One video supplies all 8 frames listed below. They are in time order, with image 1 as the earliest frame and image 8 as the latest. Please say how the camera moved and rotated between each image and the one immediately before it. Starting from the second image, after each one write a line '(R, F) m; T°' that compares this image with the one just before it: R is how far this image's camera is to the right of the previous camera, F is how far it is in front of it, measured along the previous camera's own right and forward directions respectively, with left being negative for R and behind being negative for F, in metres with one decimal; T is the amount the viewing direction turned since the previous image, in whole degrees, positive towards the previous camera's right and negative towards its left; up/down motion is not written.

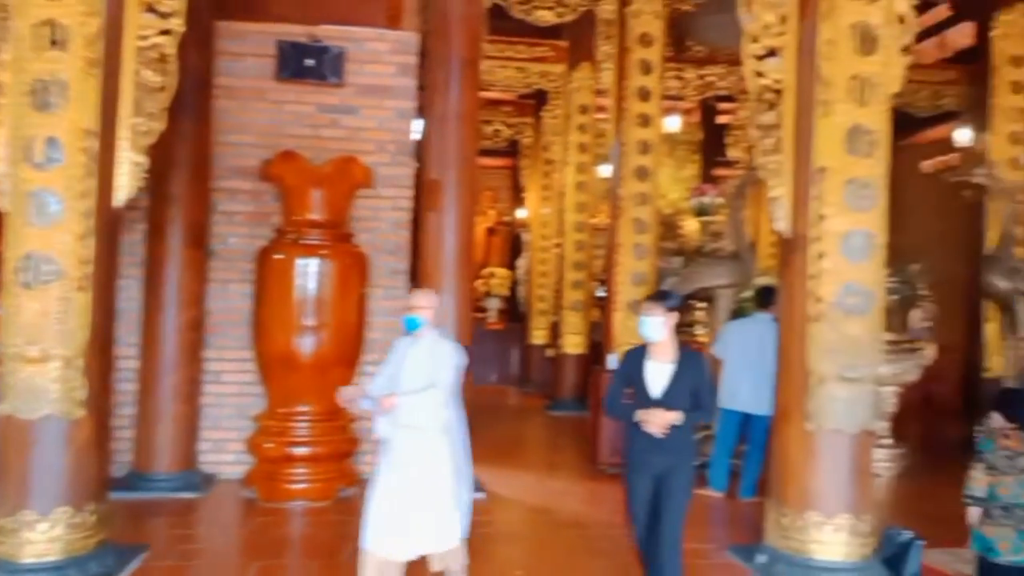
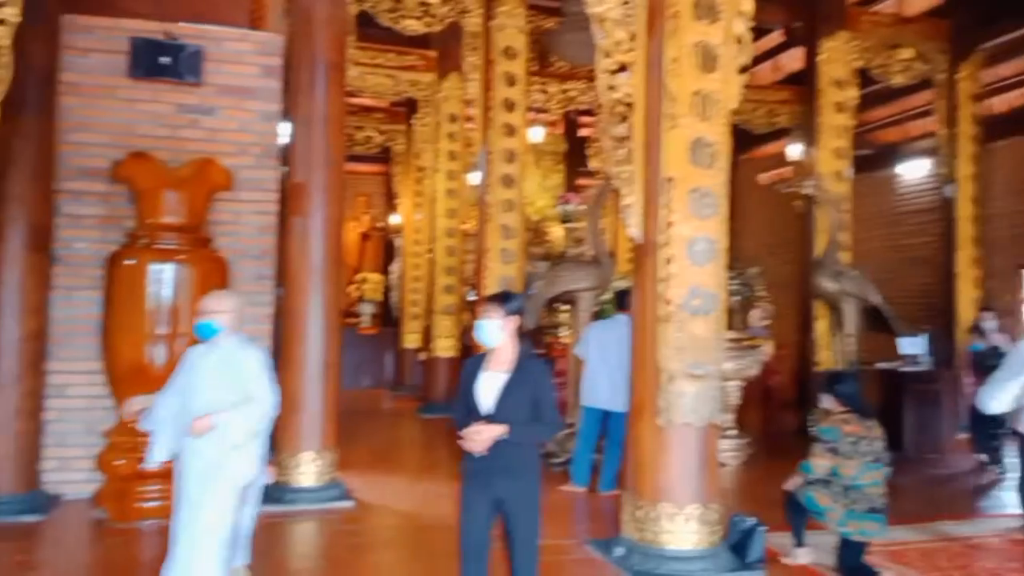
(+0.1, -0.1) m; +9°
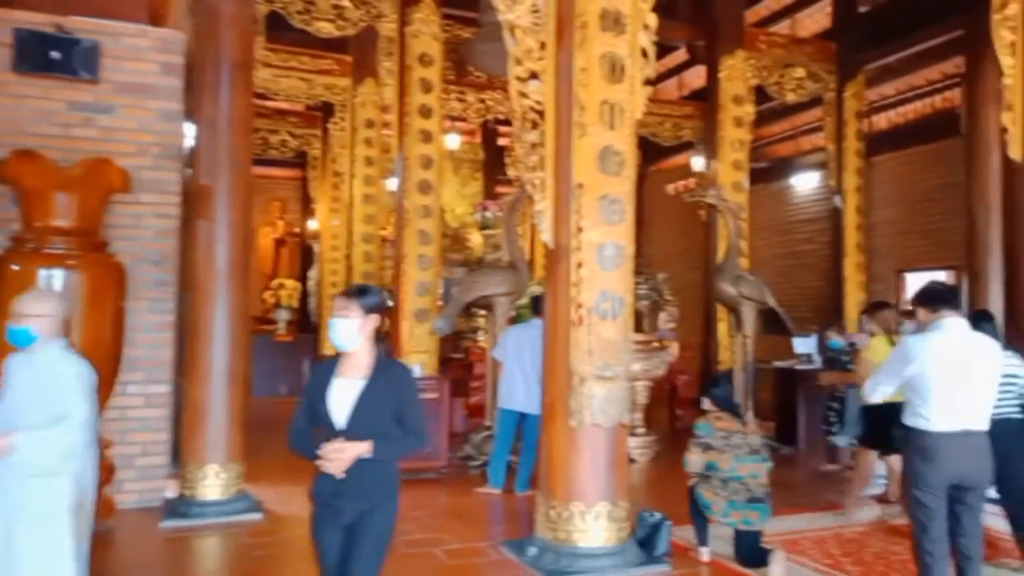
(0.0, 0.0) m; +7°
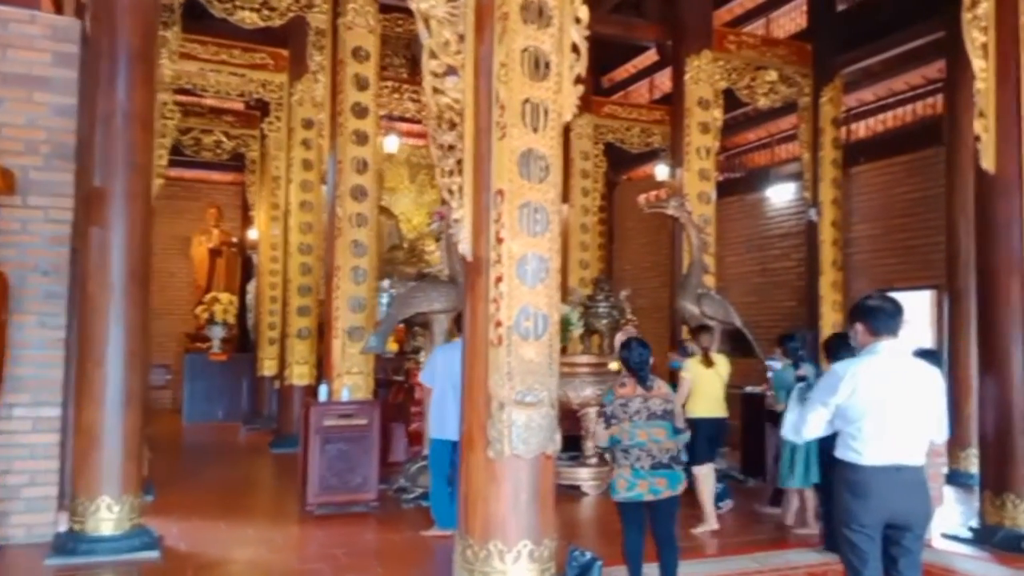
(+0.4, +0.5) m; +1°
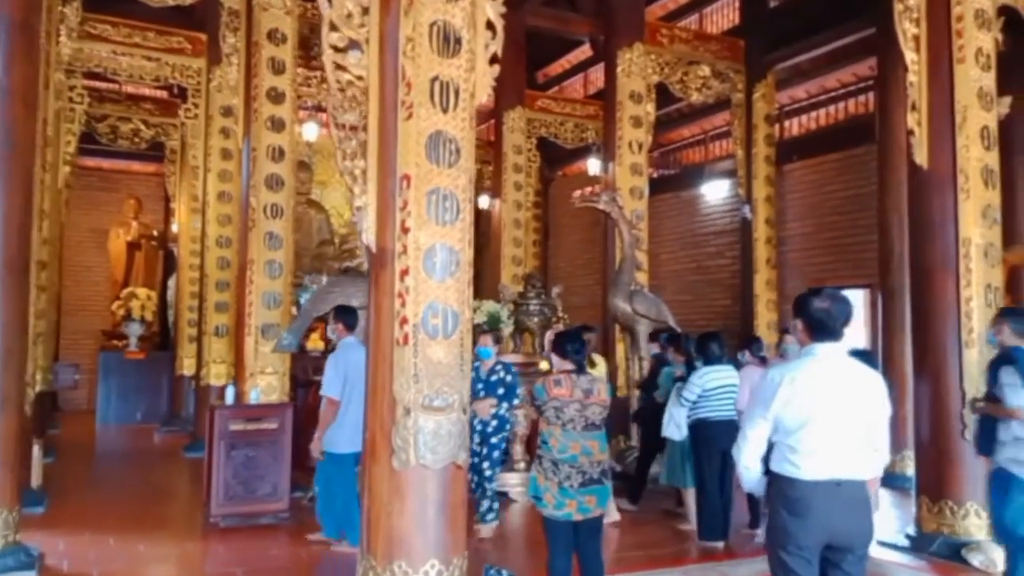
(+0.2, +0.2) m; +4°
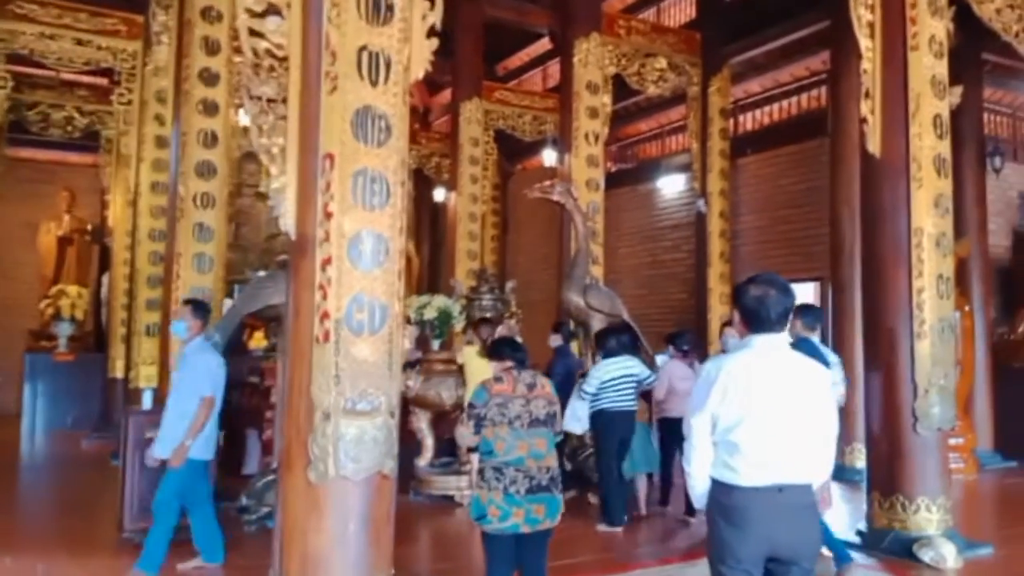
(+0.1, +0.2) m; +3°
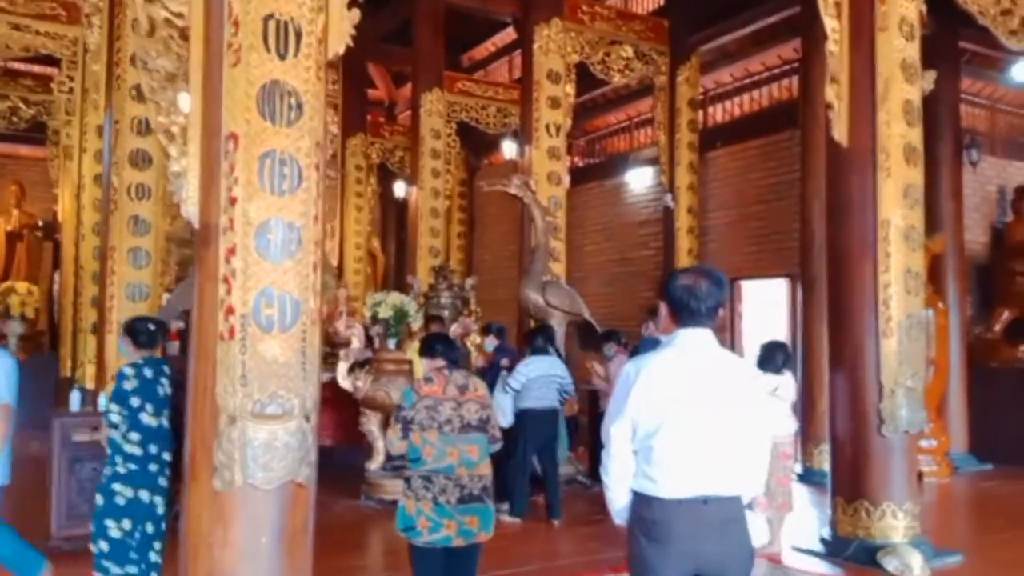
(+0.2, +0.2) m; +1°
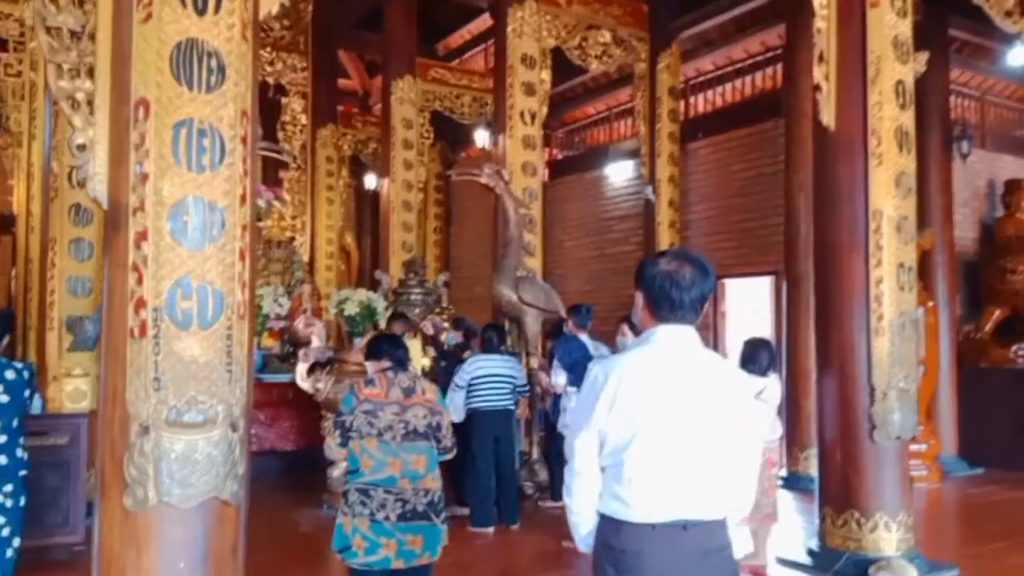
(+0.1, +0.3) m; +1°
